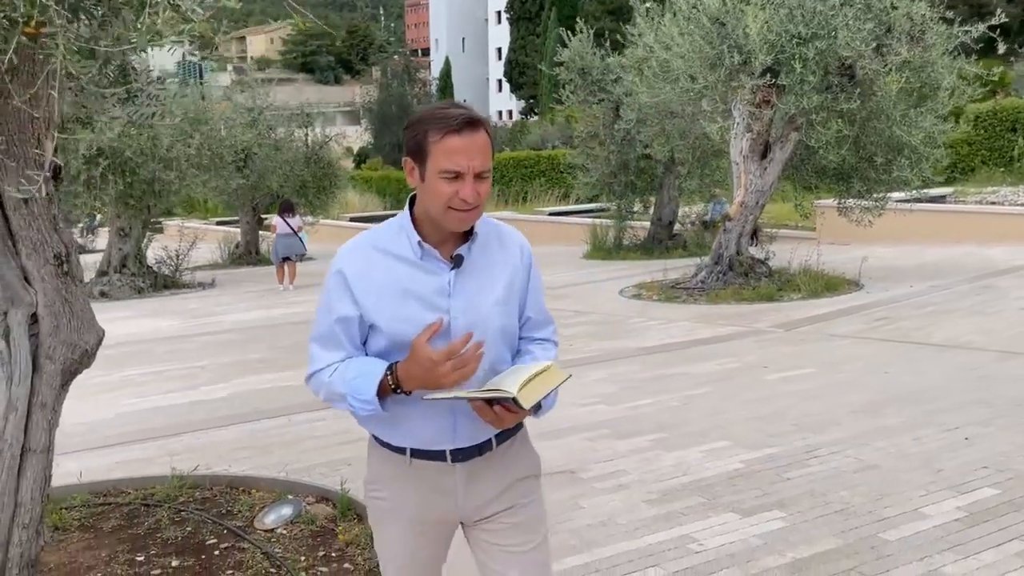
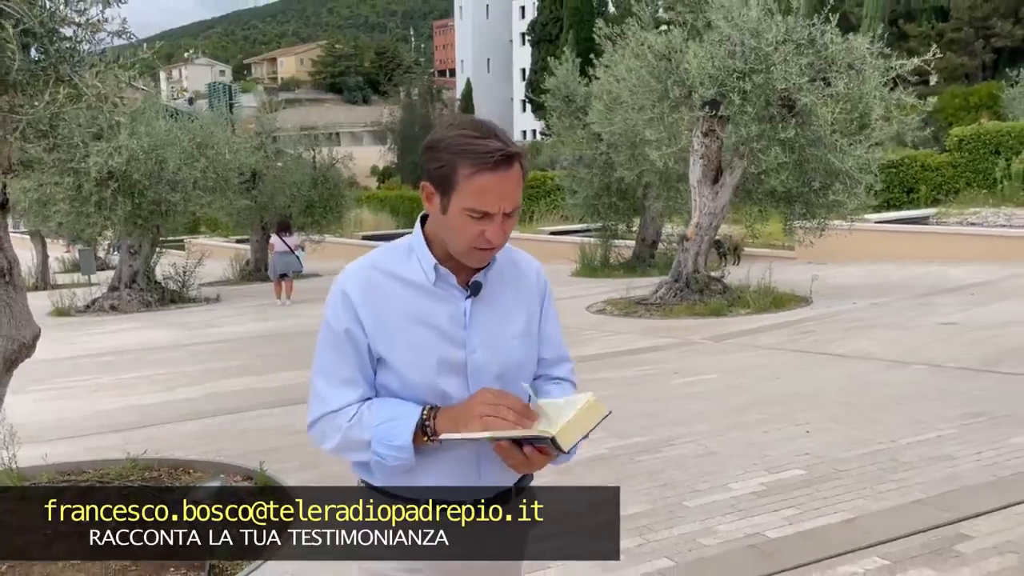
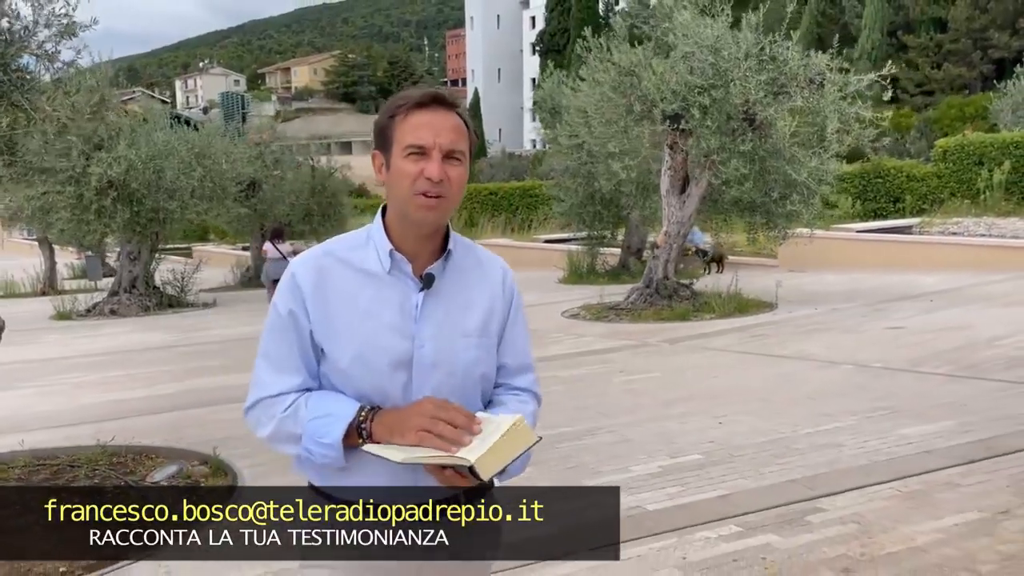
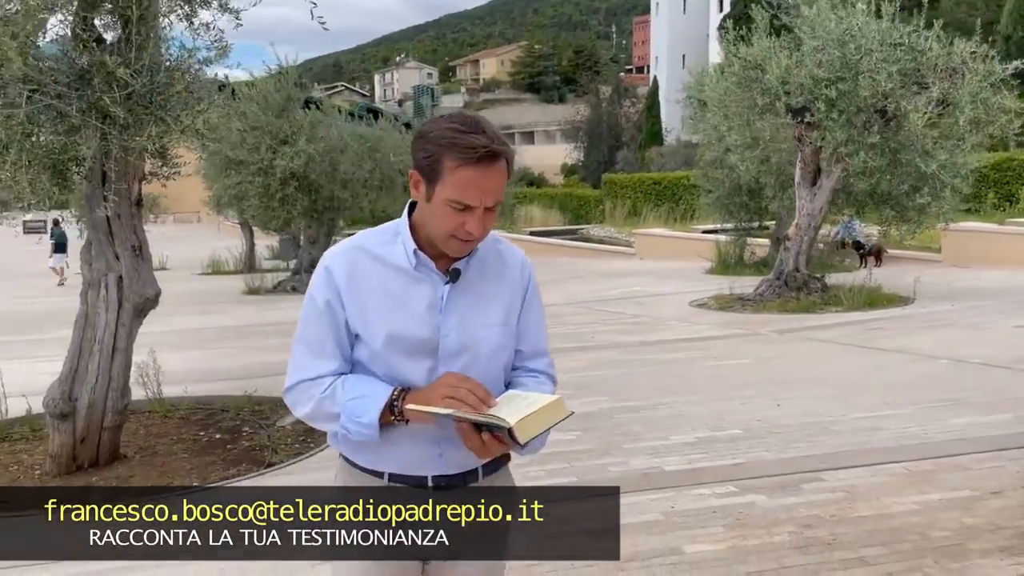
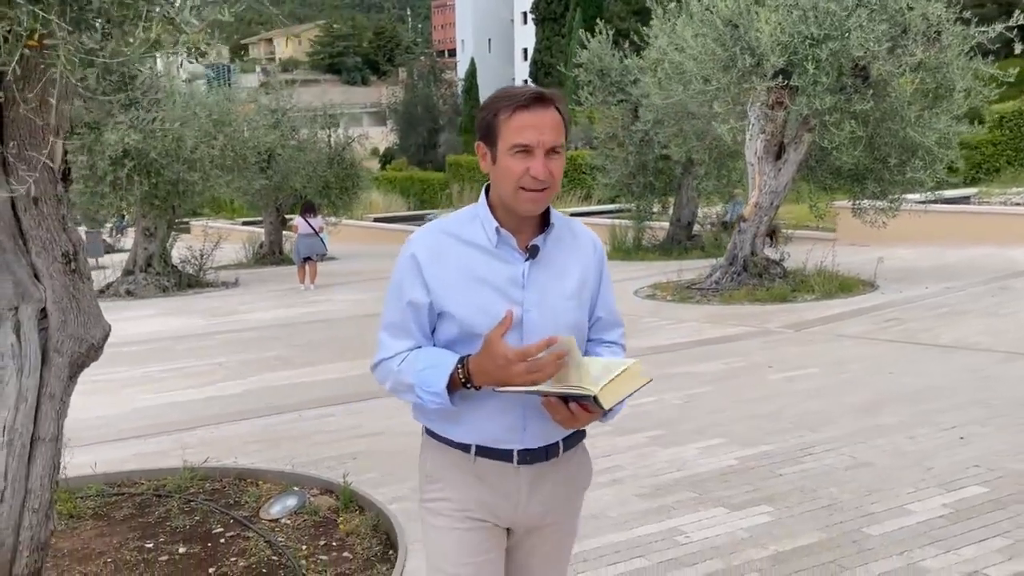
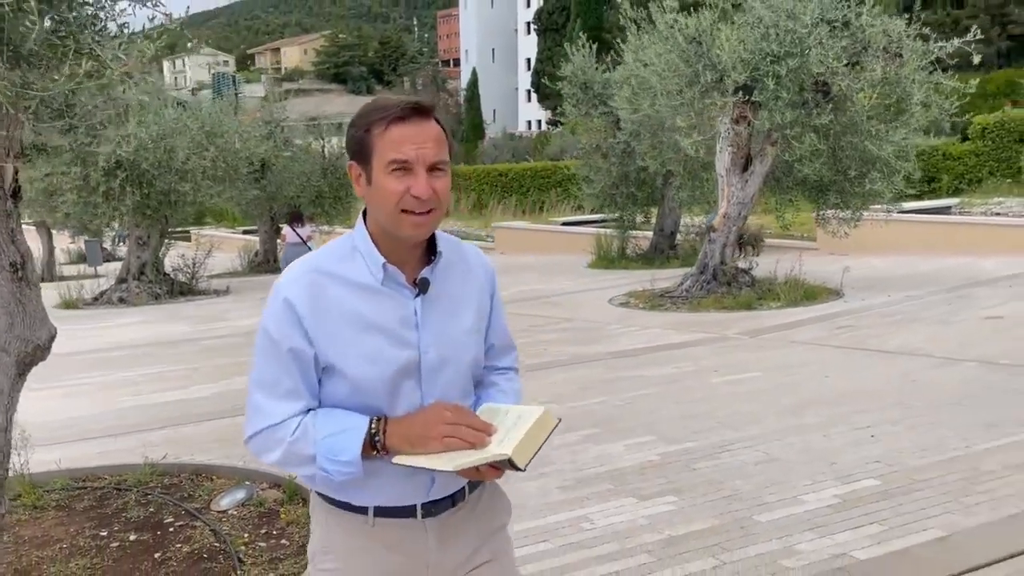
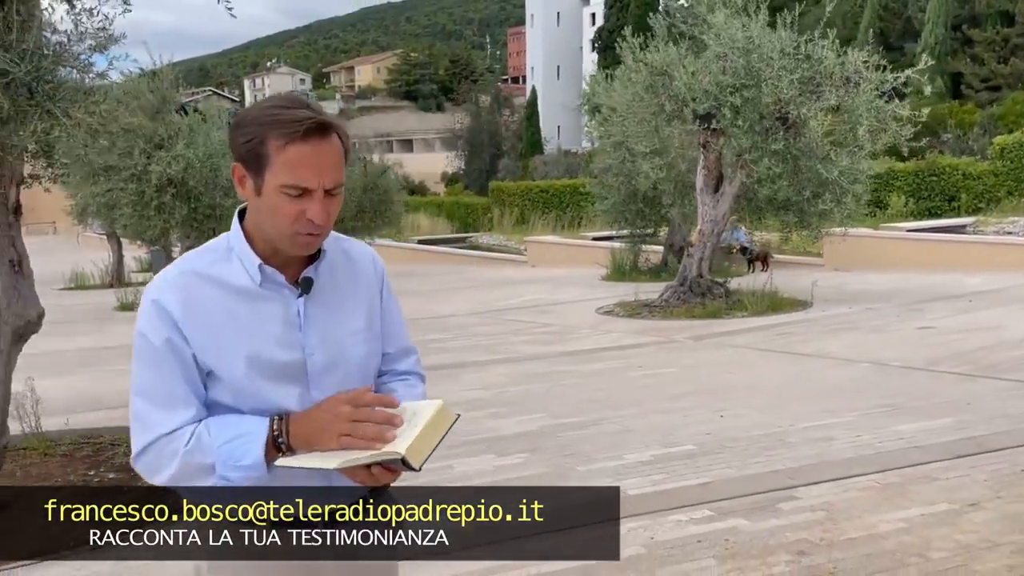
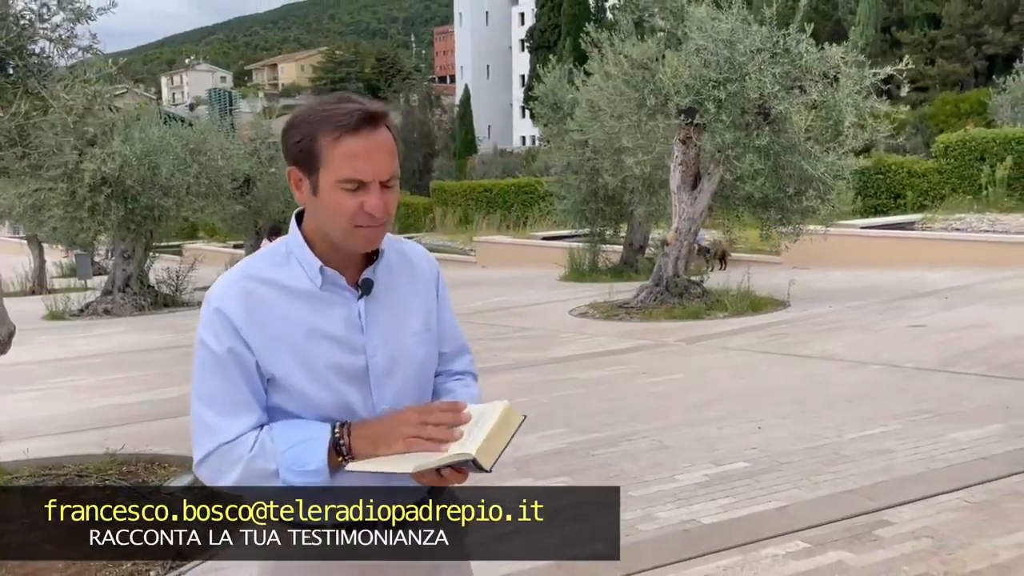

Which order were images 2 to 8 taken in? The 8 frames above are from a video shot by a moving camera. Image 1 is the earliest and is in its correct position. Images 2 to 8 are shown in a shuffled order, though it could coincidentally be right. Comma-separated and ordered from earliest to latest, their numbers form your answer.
5, 6, 2, 8, 3, 7, 4
